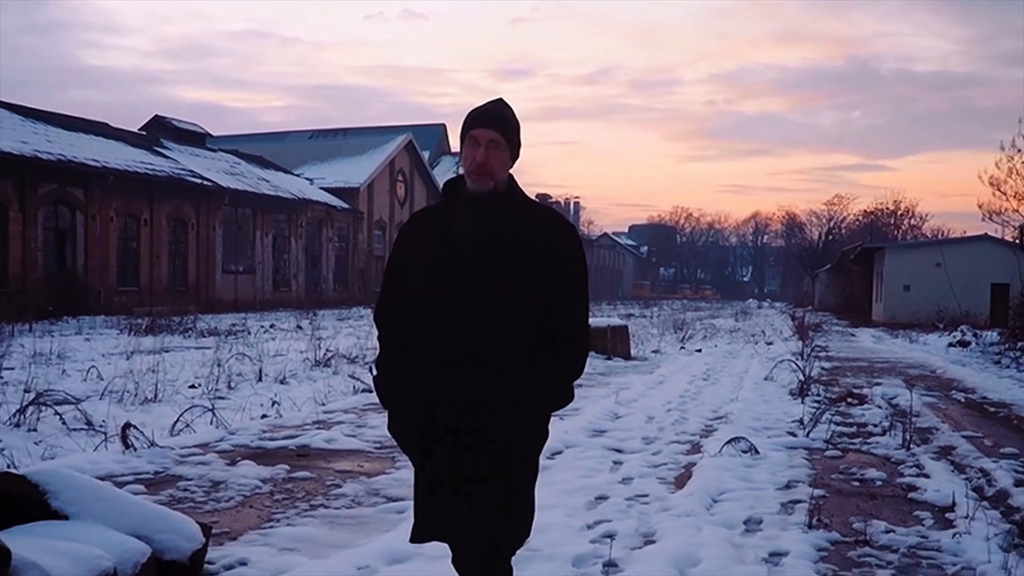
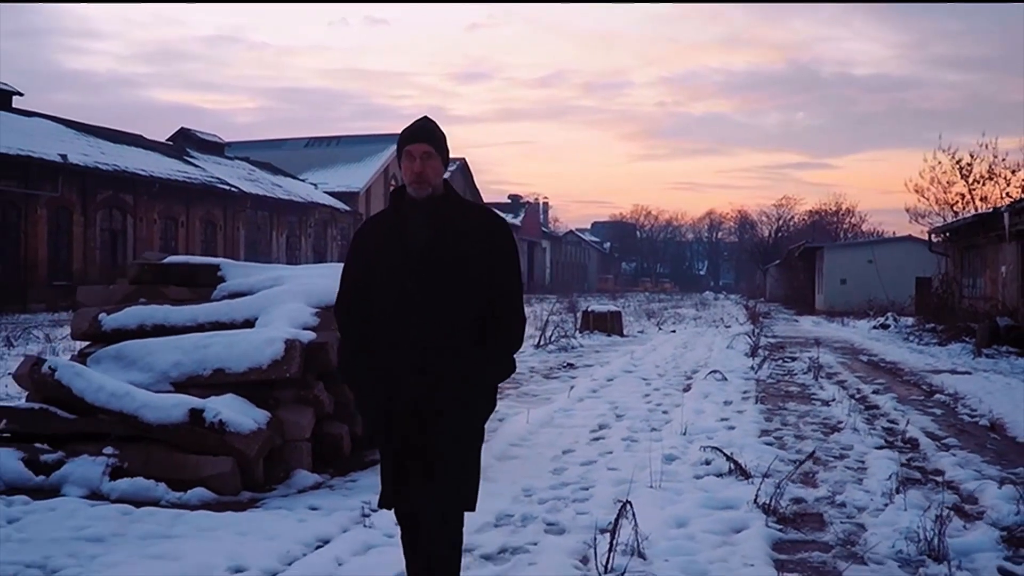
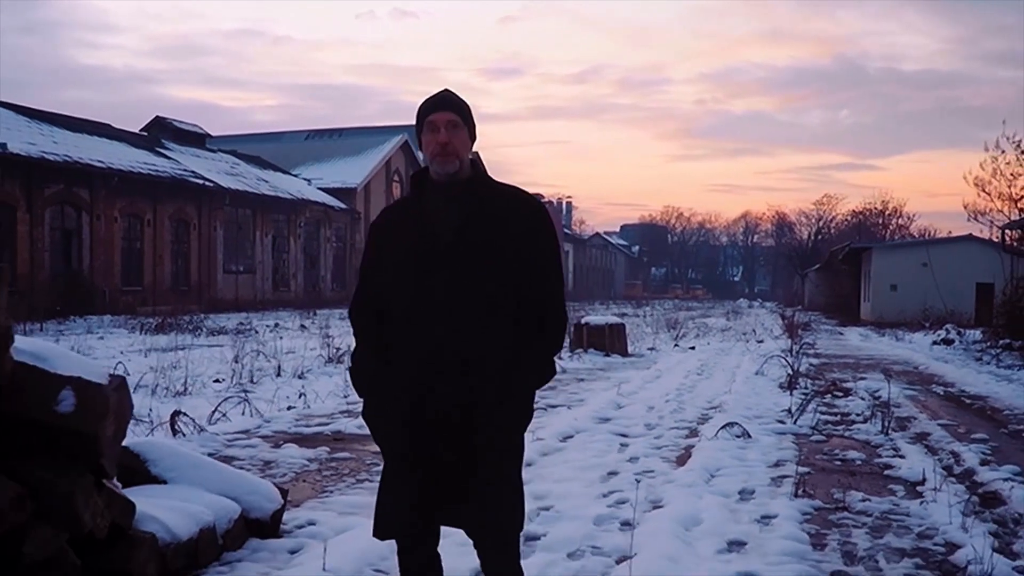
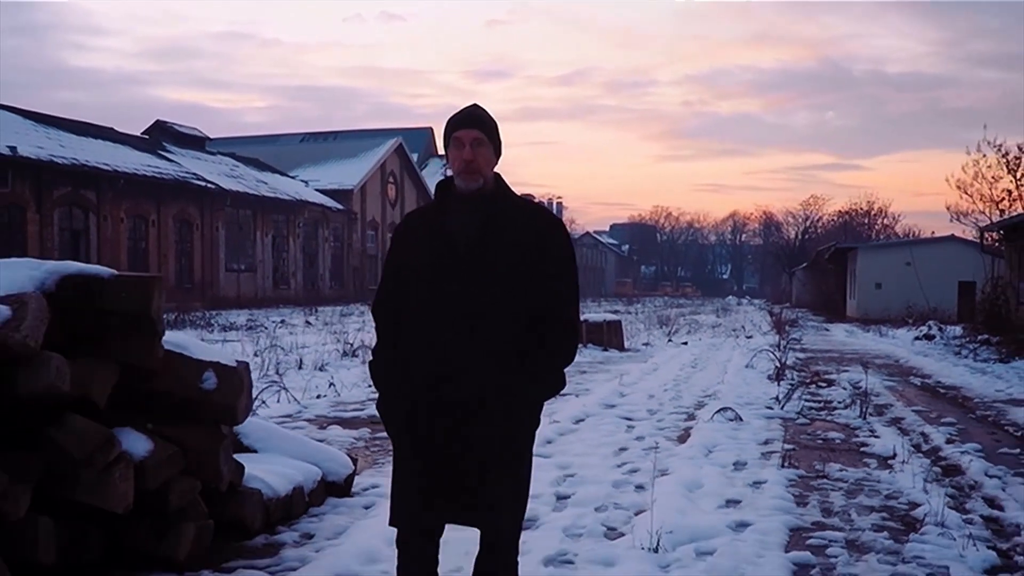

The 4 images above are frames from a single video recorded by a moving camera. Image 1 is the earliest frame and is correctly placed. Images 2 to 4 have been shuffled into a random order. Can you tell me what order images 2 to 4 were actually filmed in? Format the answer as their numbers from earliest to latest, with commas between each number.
3, 4, 2
